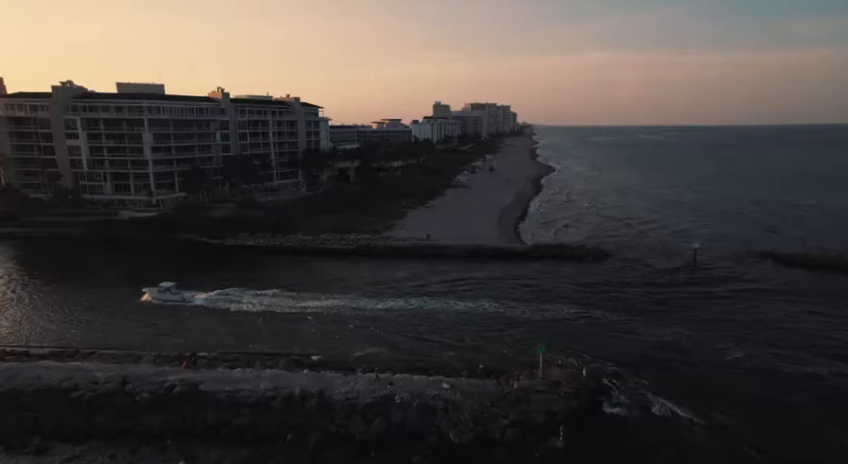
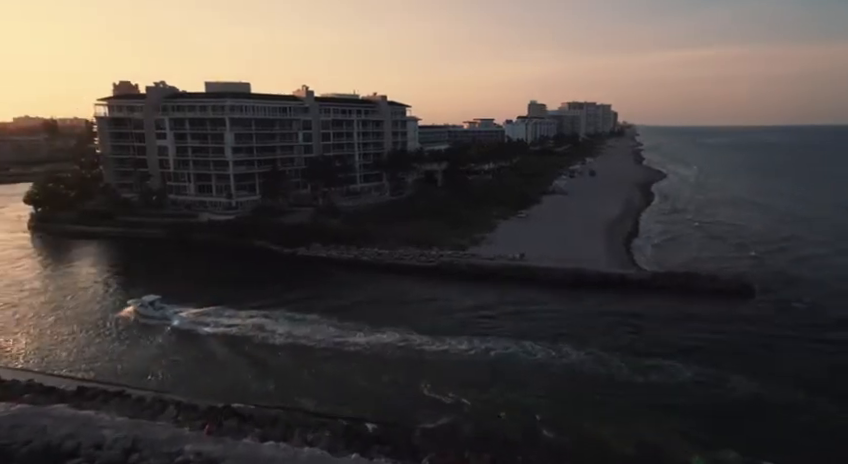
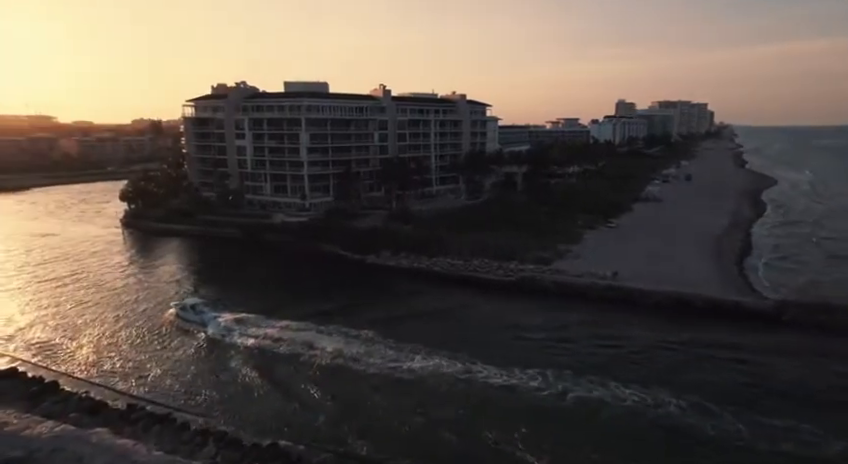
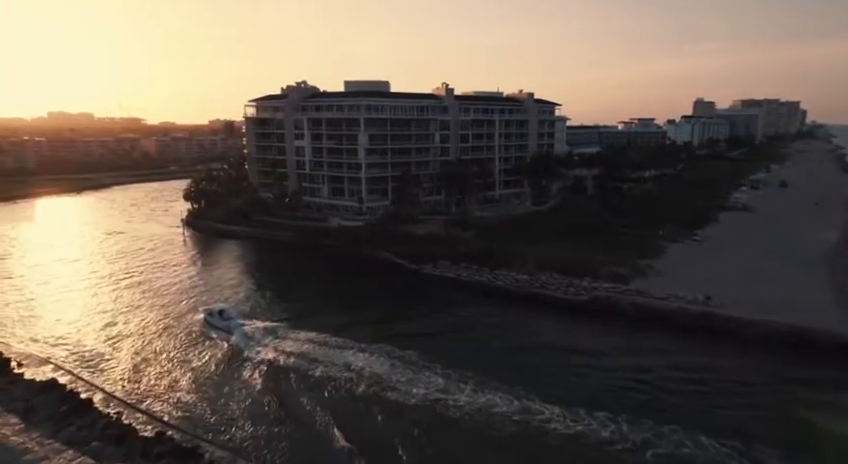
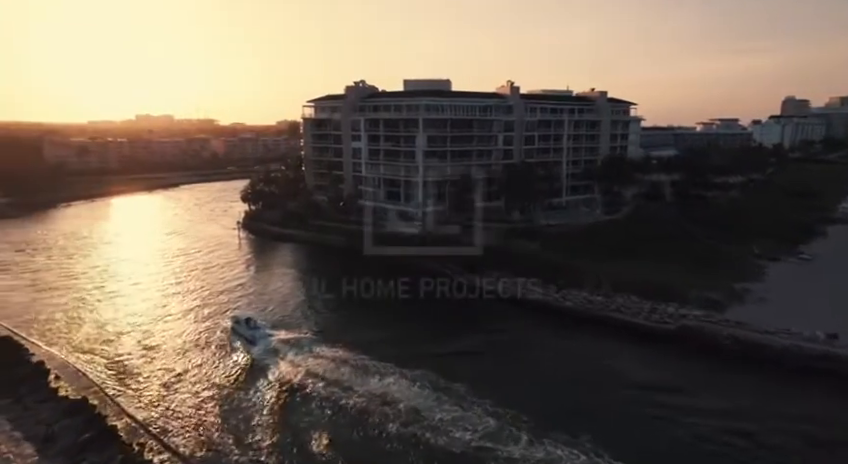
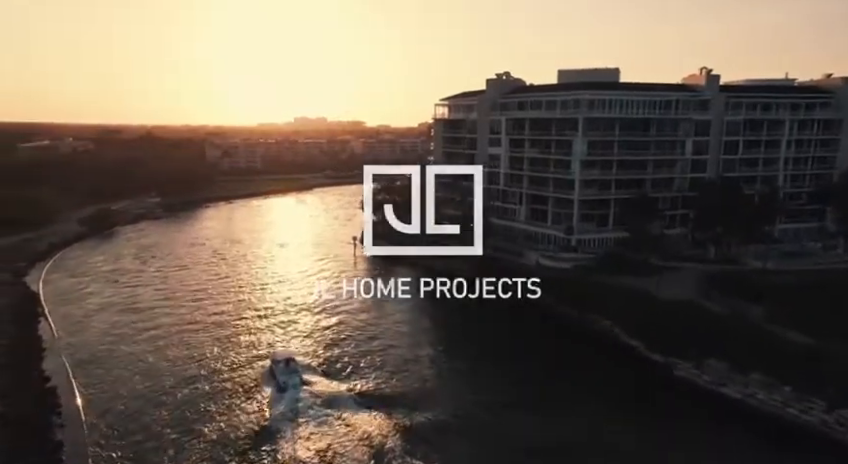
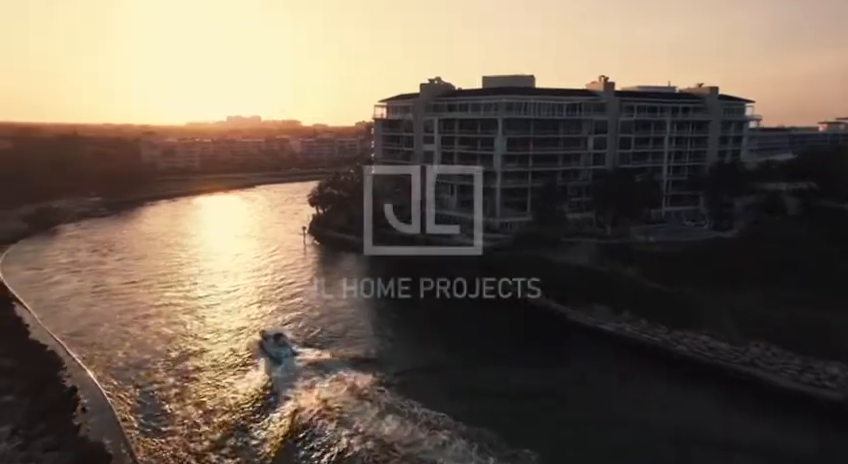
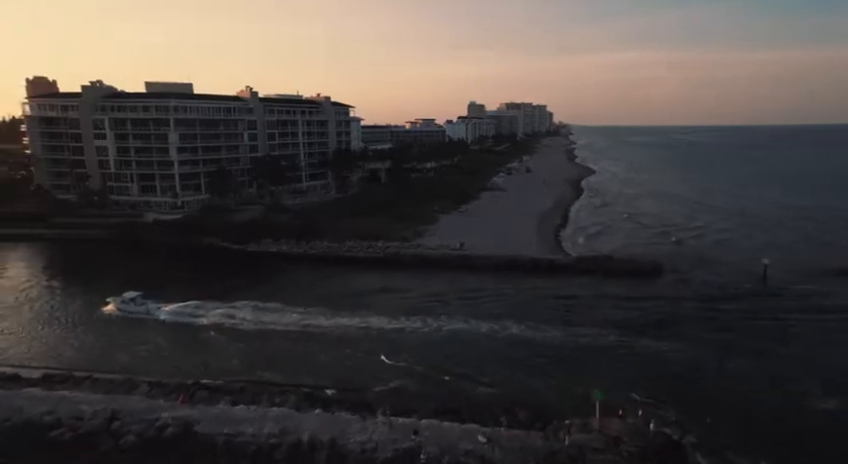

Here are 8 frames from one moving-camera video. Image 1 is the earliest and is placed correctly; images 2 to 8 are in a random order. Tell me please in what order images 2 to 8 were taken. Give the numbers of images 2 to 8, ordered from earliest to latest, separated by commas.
8, 2, 3, 4, 5, 7, 6
